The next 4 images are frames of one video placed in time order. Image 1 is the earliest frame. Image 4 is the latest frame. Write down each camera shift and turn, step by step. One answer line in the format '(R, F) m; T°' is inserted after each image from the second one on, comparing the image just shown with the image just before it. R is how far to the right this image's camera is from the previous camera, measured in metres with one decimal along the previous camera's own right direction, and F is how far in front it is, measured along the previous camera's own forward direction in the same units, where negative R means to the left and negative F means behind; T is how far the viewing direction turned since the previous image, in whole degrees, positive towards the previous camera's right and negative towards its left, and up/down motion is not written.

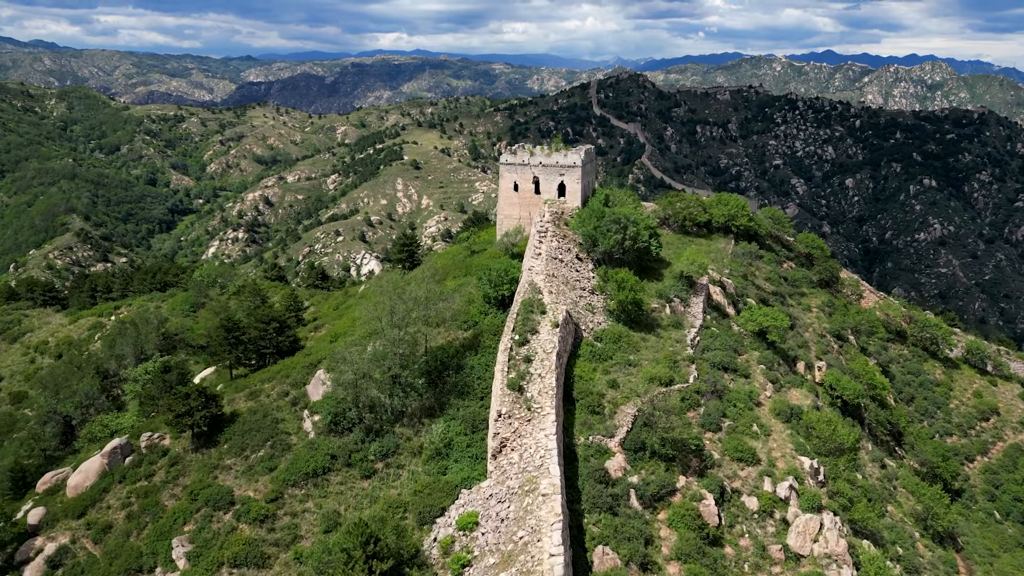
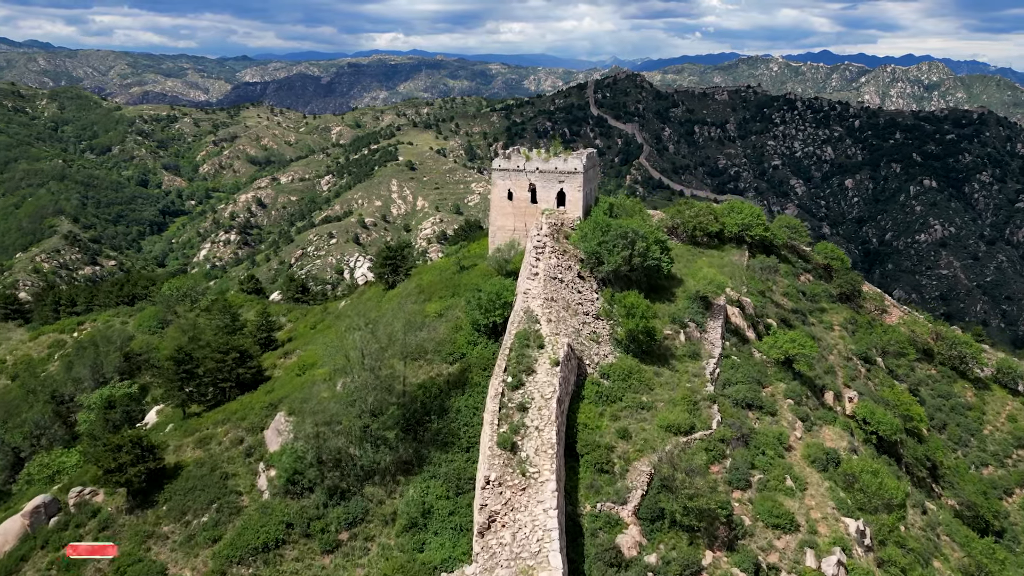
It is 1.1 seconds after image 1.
(+0.1, +3.4) m; 0°
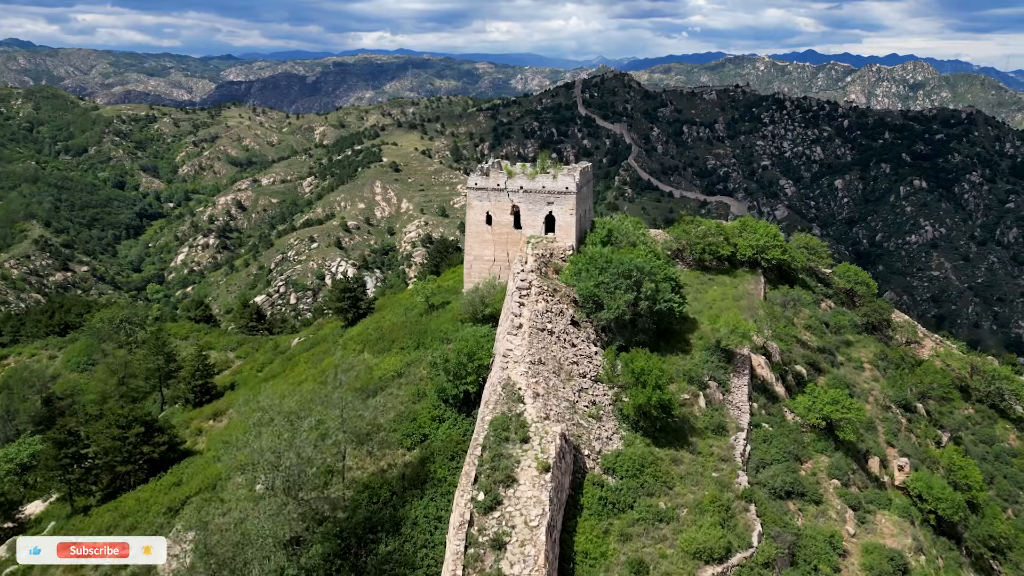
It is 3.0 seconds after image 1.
(+0.3, +5.0) m; +1°
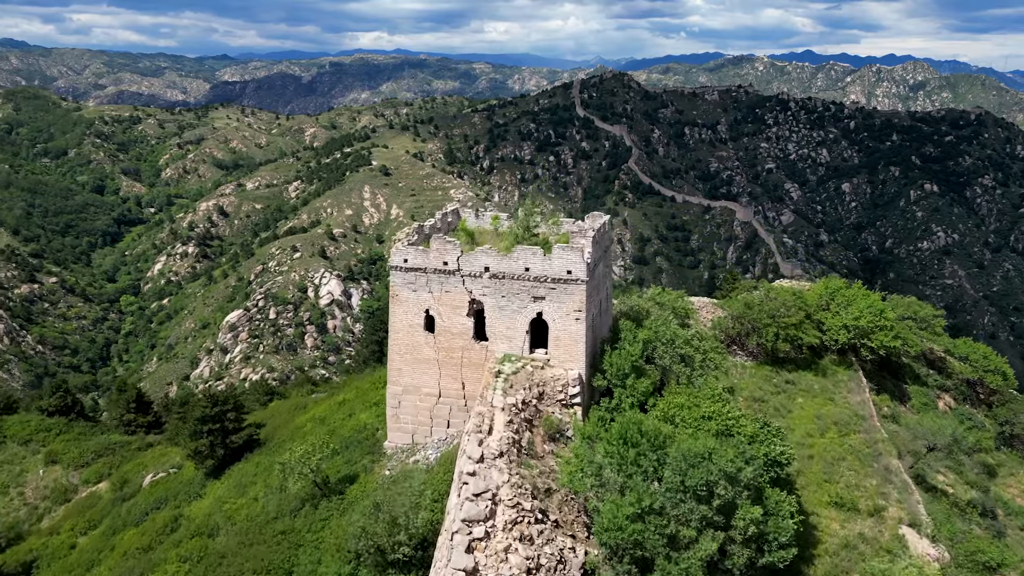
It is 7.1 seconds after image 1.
(+0.7, +11.1) m; 0°
